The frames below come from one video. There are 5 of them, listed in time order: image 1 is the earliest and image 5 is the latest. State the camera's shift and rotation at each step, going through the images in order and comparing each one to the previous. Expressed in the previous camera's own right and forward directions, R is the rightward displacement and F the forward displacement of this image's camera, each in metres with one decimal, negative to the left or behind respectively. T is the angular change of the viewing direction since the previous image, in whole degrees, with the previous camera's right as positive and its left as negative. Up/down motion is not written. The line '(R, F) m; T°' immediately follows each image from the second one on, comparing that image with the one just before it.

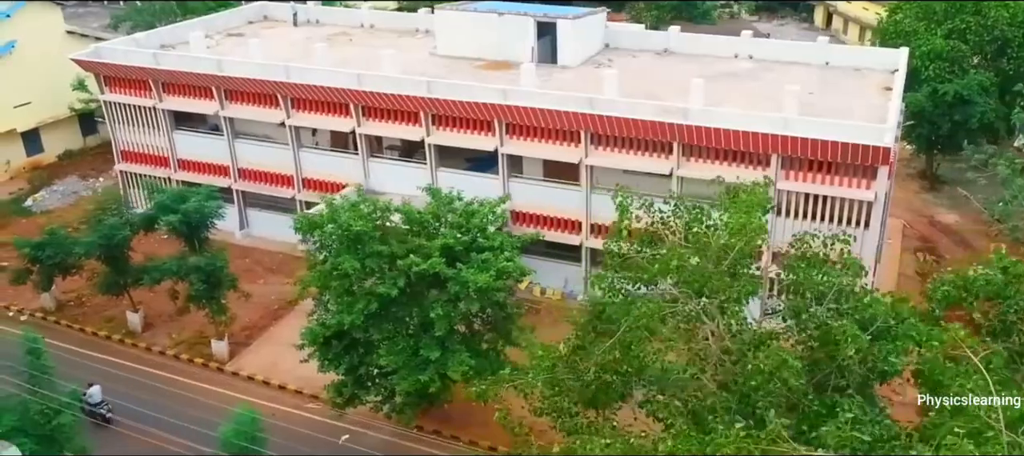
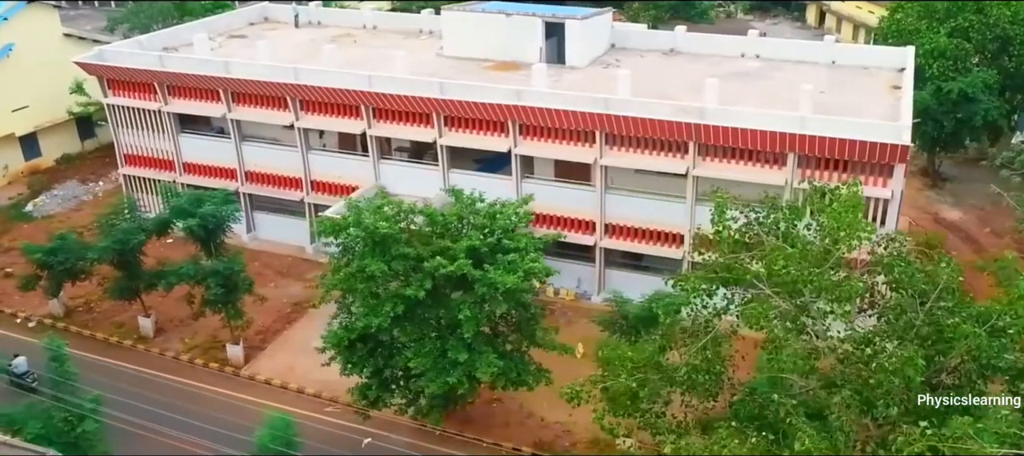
(-0.9, 0.0) m; +1°
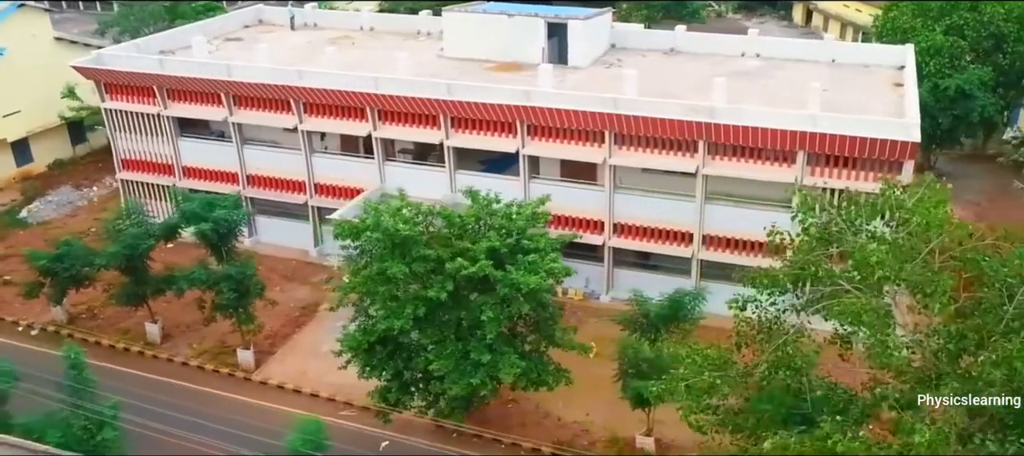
(-0.8, 0.0) m; +1°
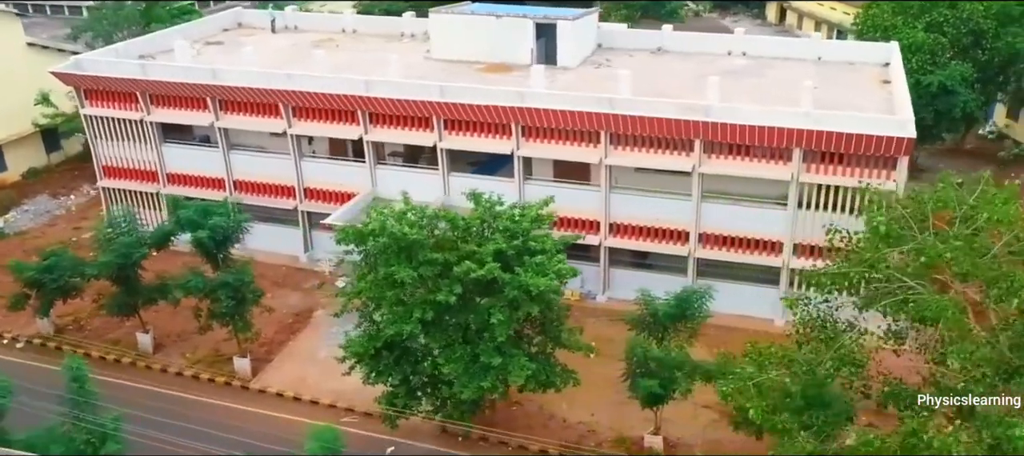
(-0.8, +0.1) m; +2°
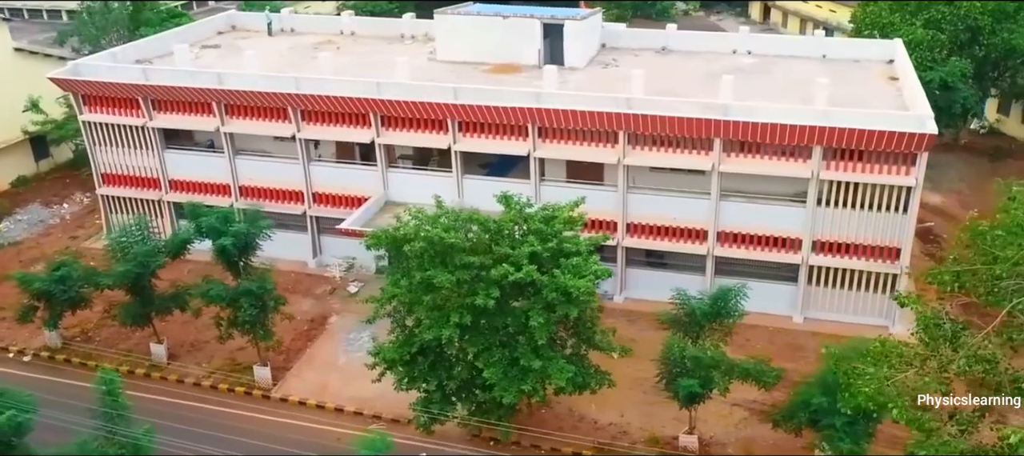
(-1.3, +0.2) m; +2°
